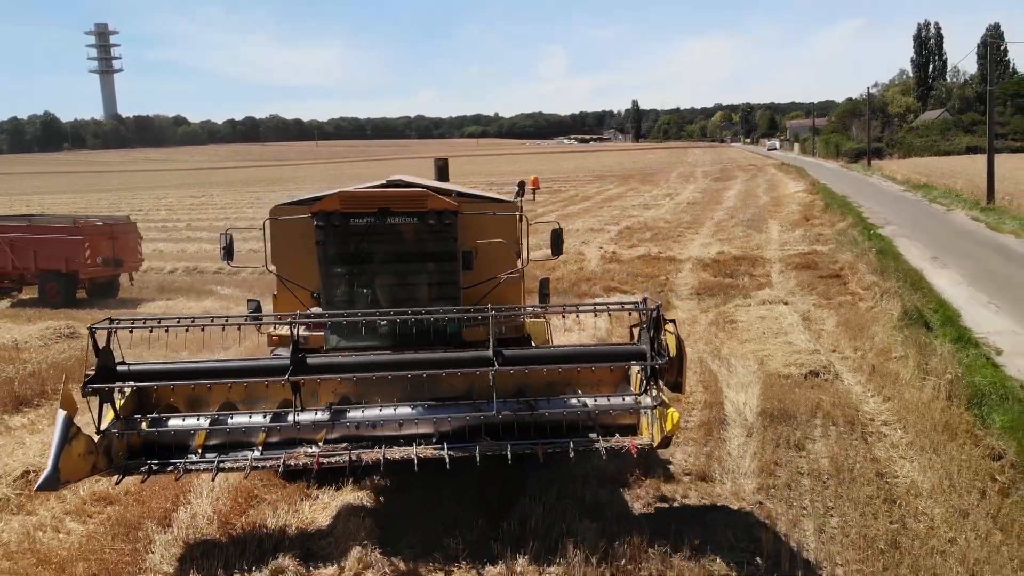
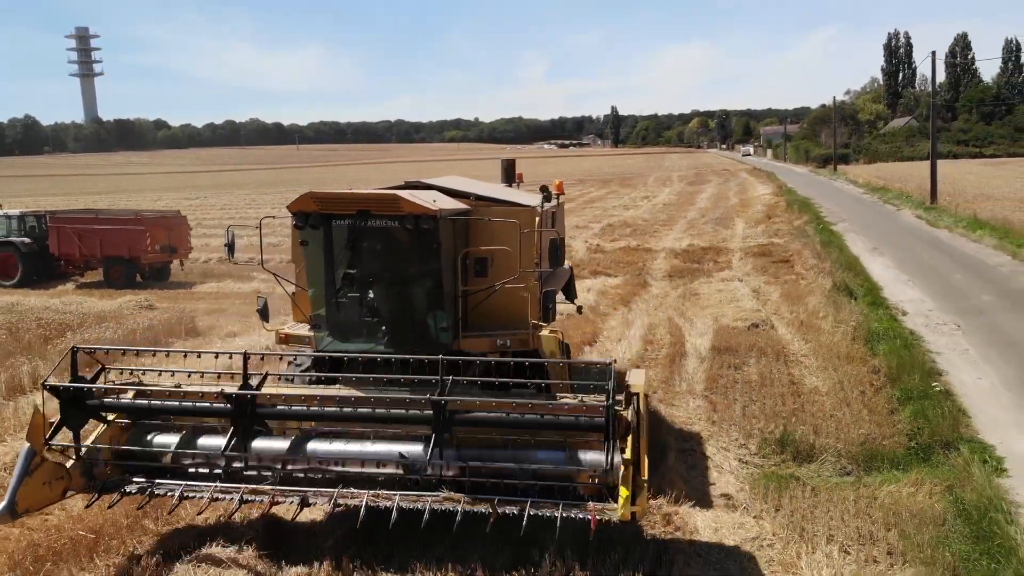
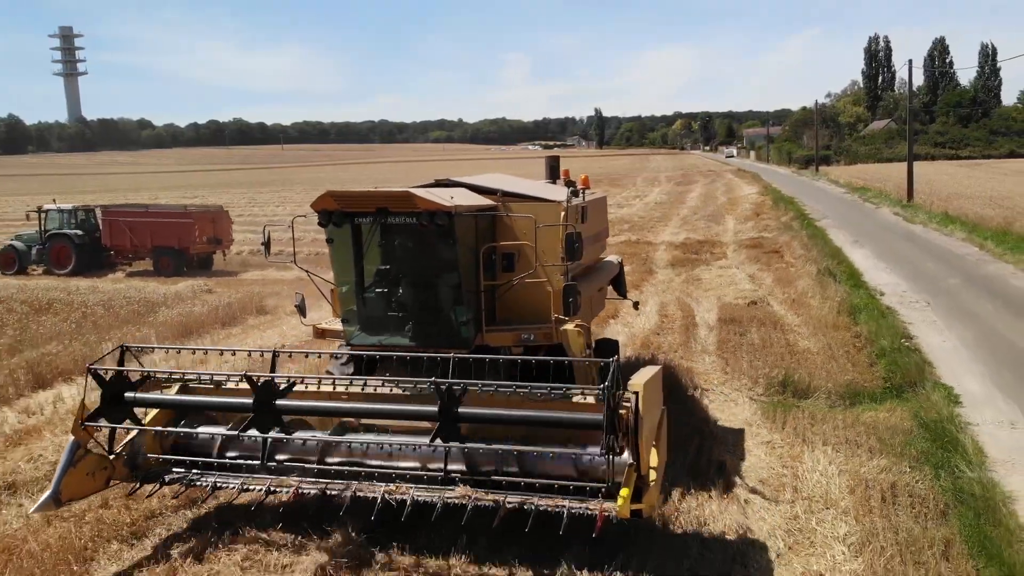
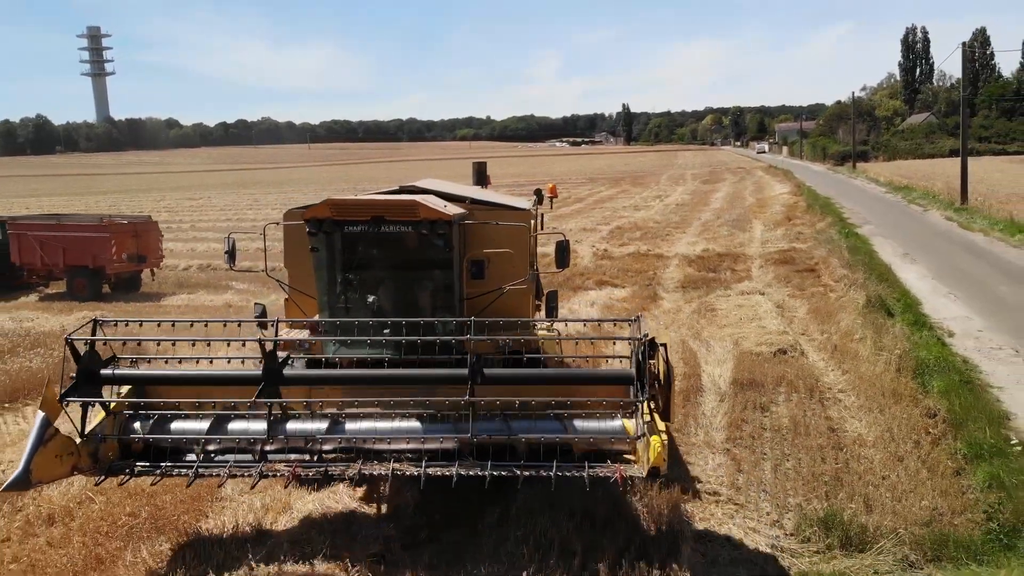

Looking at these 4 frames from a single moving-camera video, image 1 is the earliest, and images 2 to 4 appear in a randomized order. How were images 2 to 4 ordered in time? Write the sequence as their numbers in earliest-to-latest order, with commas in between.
4, 2, 3
